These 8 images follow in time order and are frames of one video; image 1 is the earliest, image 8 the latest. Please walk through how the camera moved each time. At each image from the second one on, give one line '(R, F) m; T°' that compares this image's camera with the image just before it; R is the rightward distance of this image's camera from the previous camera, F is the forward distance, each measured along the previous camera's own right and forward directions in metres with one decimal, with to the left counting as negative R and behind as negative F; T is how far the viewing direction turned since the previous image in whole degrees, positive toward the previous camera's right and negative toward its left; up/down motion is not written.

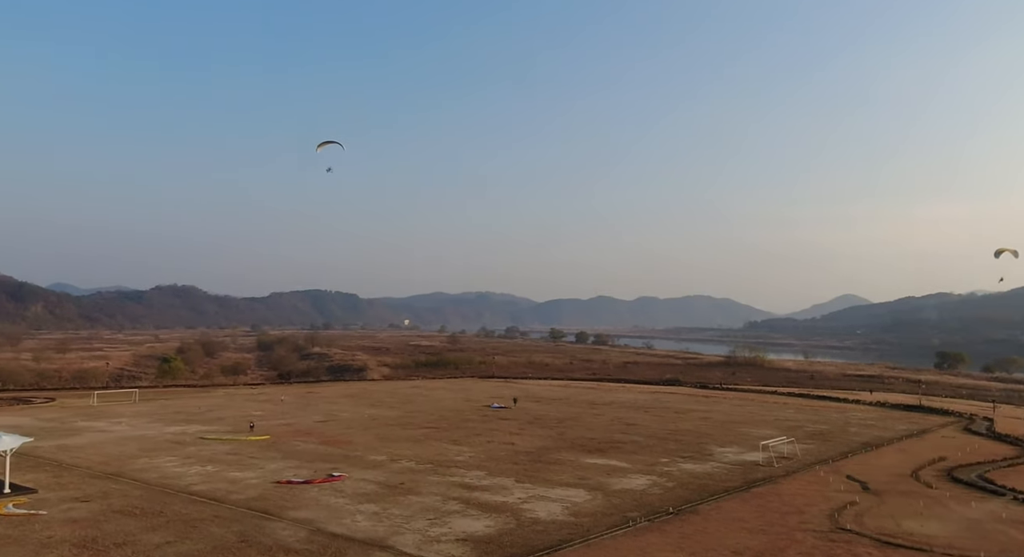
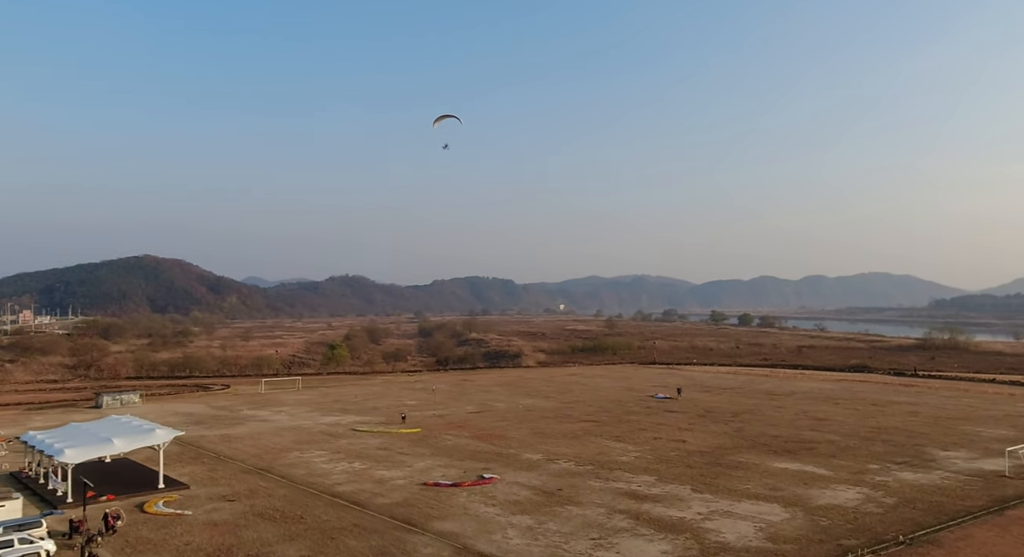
(-0.4, +3.2) m; -12°
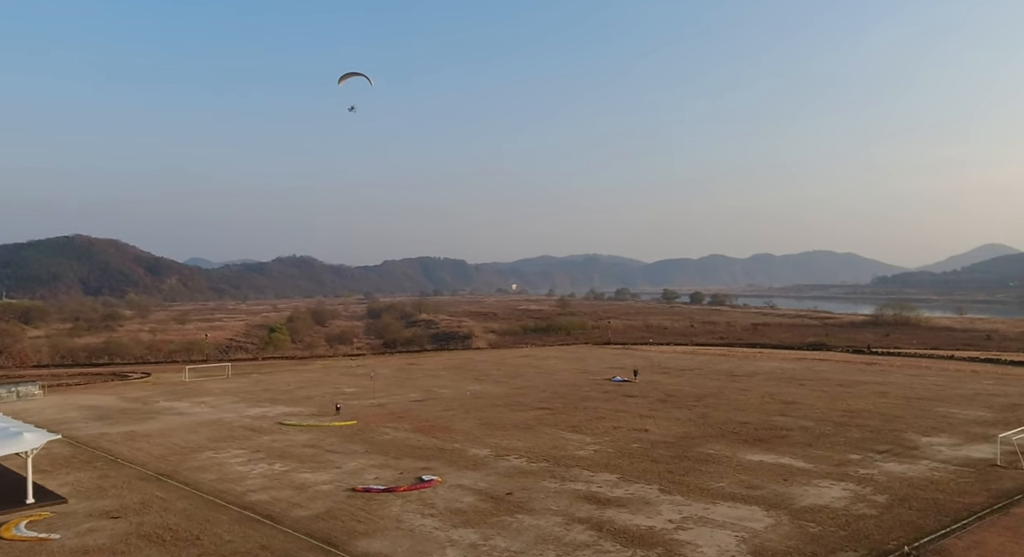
(+0.3, +3.0) m; +4°
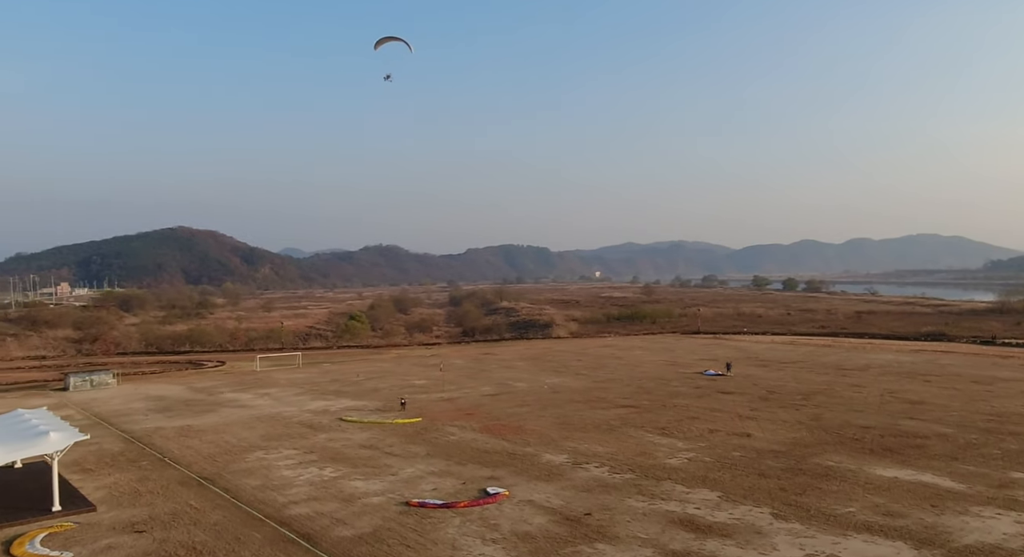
(+0.1, +2.9) m; -6°
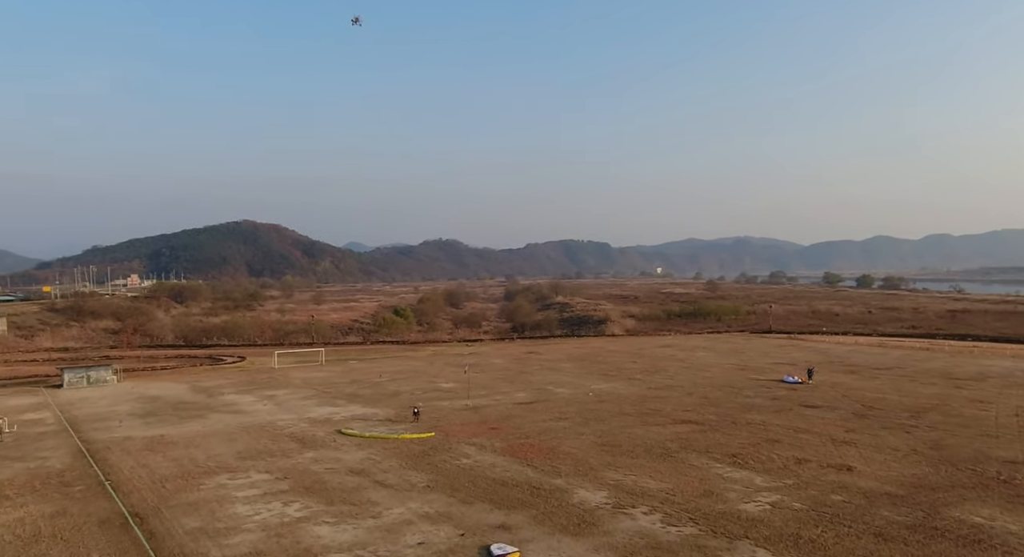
(+0.7, +4.8) m; -5°
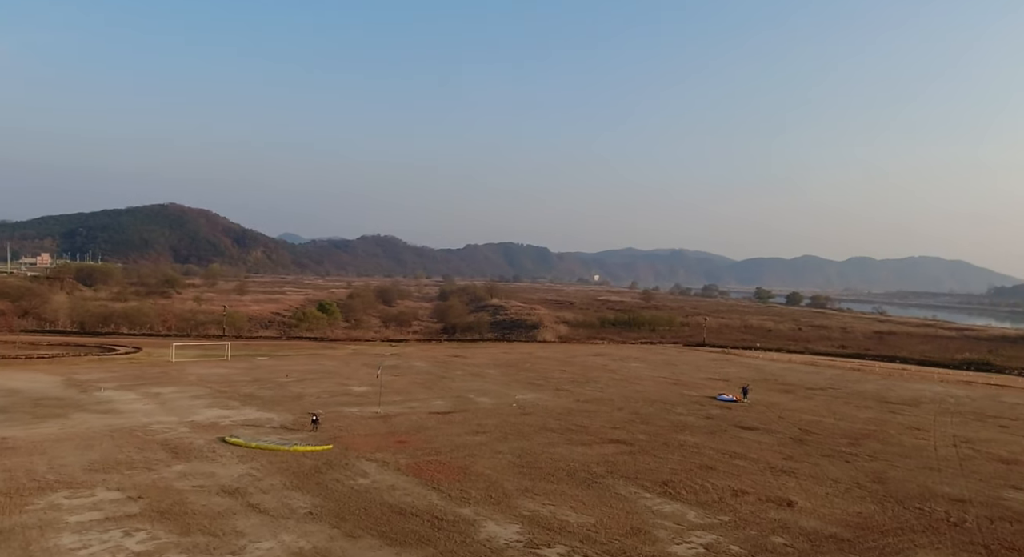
(+0.5, +2.2) m; +5°
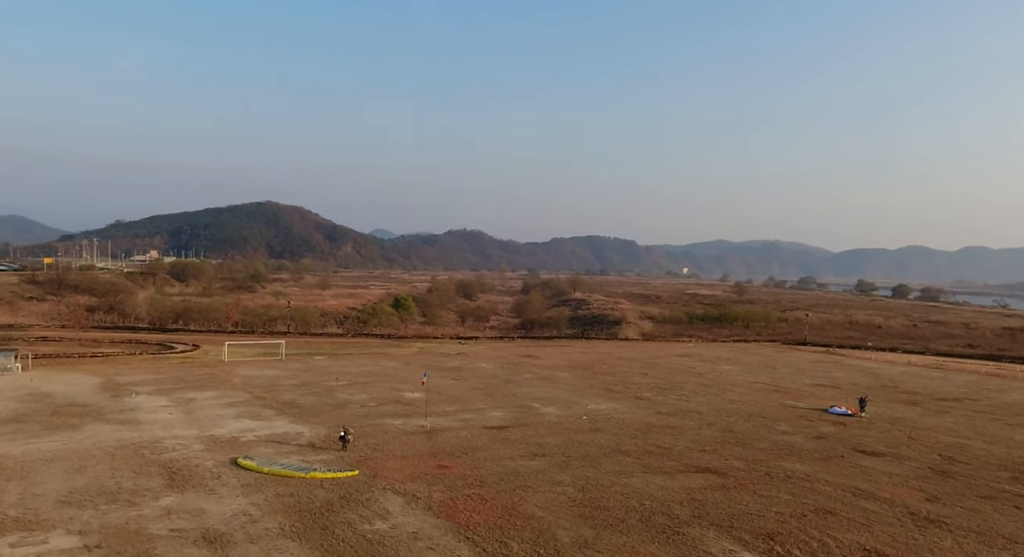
(+0.5, +3.6) m; -7°
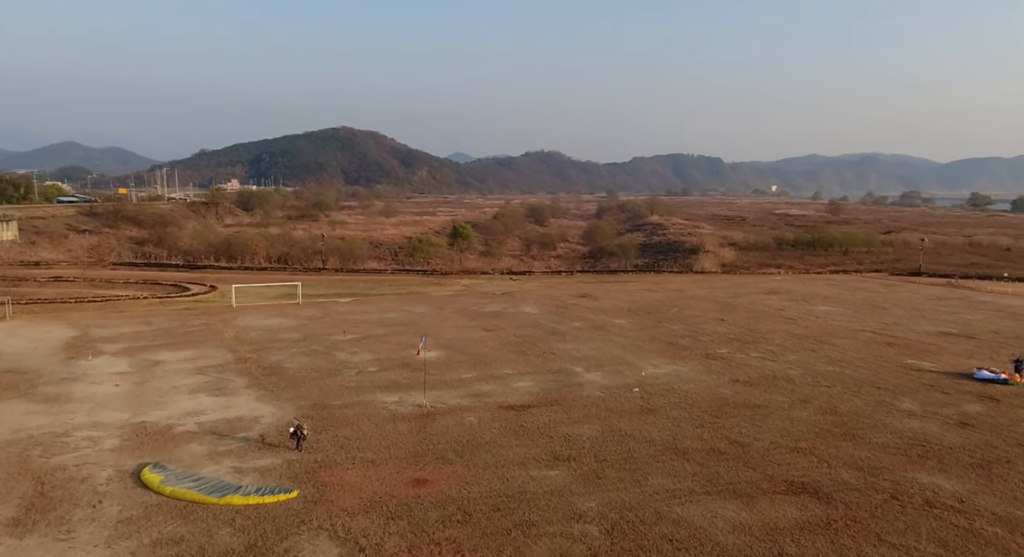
(+1.2, +5.3) m; -6°
